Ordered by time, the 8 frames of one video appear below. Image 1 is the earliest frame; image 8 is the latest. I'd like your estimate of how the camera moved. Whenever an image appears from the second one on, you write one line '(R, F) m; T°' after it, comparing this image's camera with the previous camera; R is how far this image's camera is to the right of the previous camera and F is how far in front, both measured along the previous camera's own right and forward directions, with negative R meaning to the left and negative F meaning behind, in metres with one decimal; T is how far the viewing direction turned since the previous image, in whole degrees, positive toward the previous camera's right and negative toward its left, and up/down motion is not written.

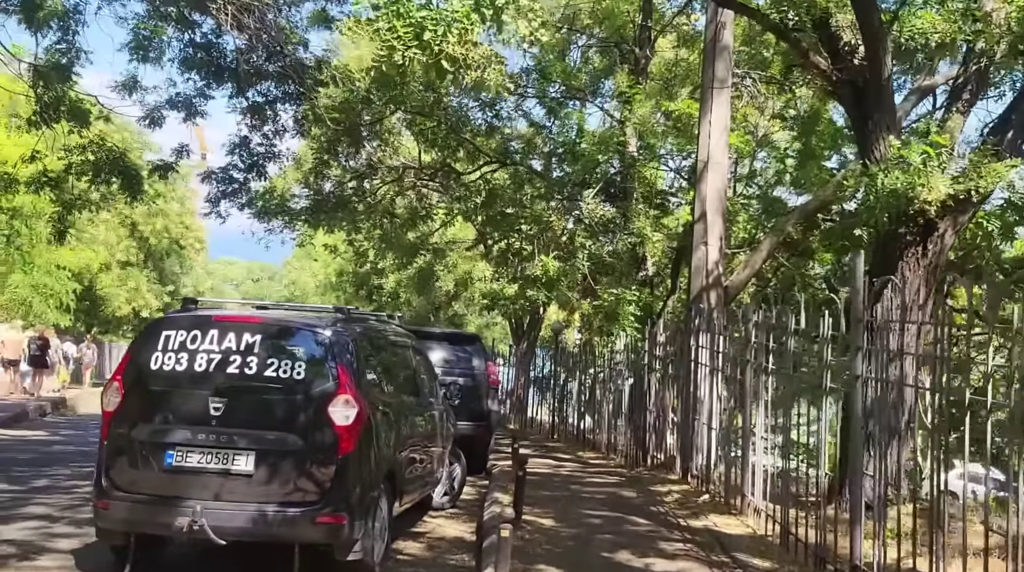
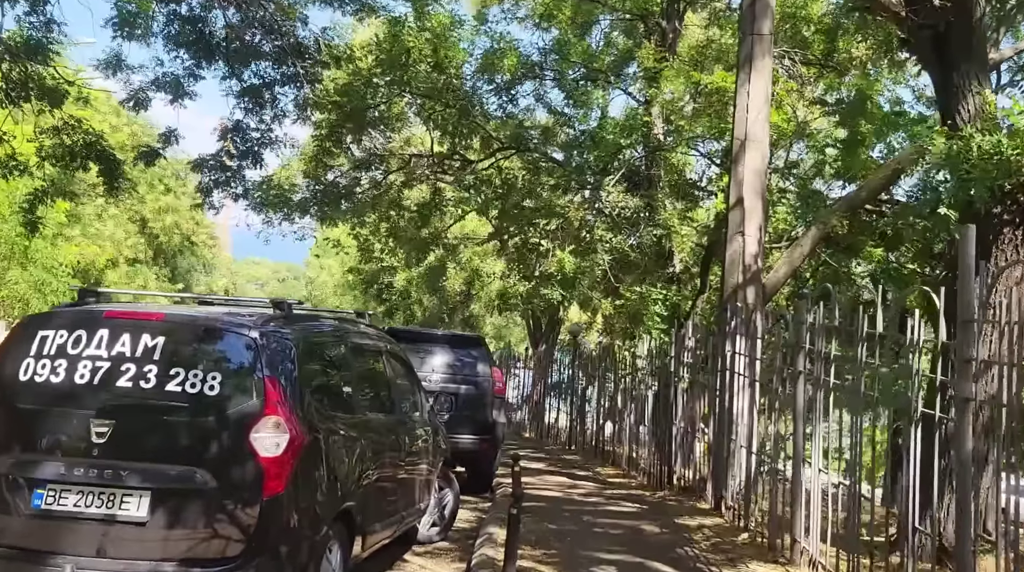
(+0.2, +1.4) m; -1°
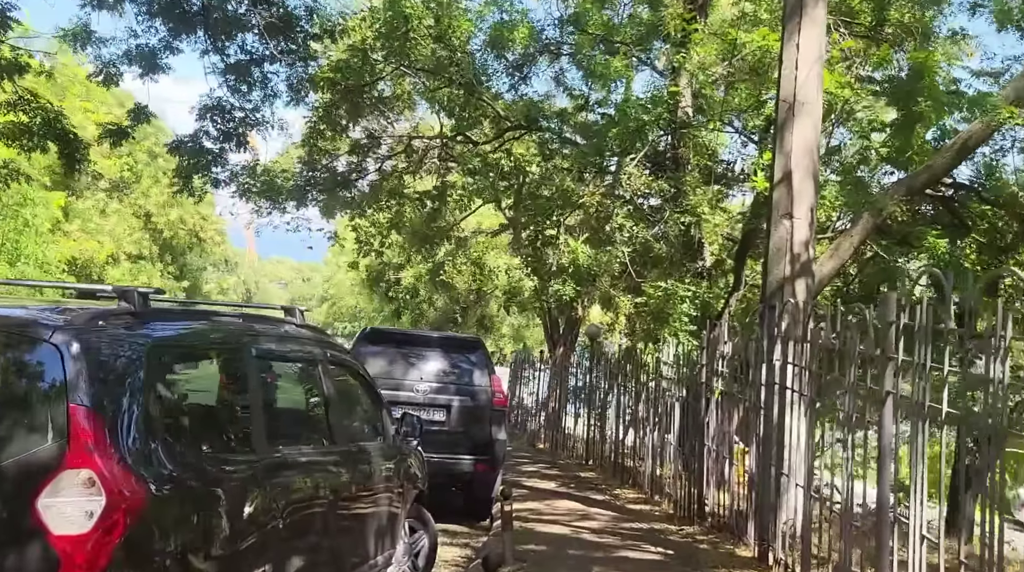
(+0.2, +1.6) m; -1°
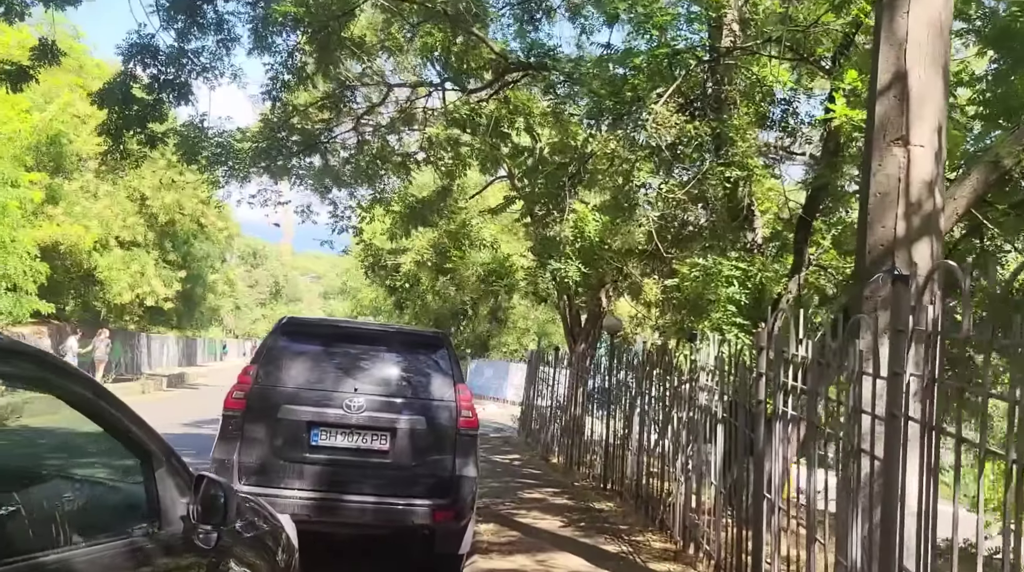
(+0.4, +2.8) m; -2°
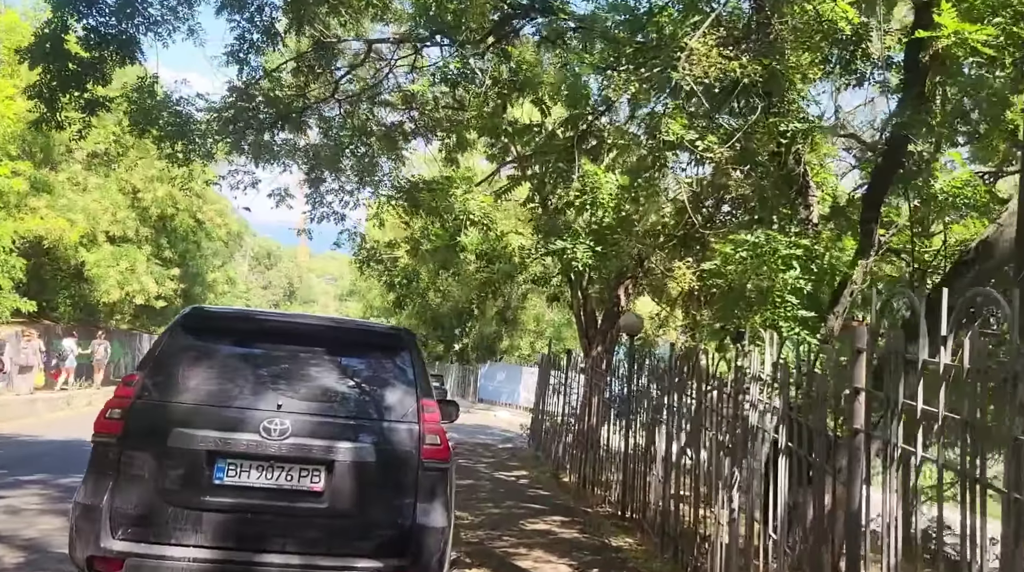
(+0.2, +1.9) m; -1°
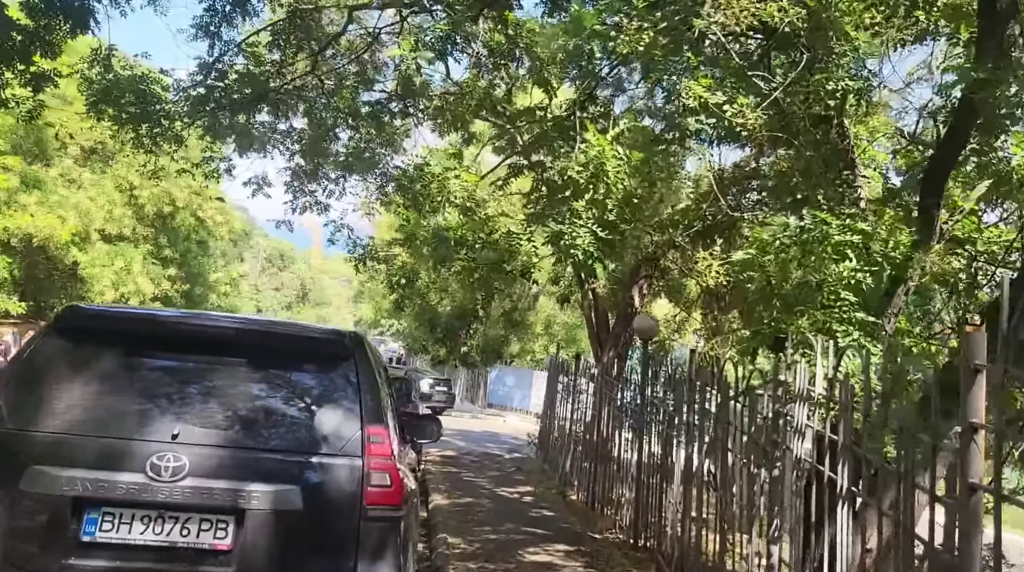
(+0.2, +1.2) m; -1°
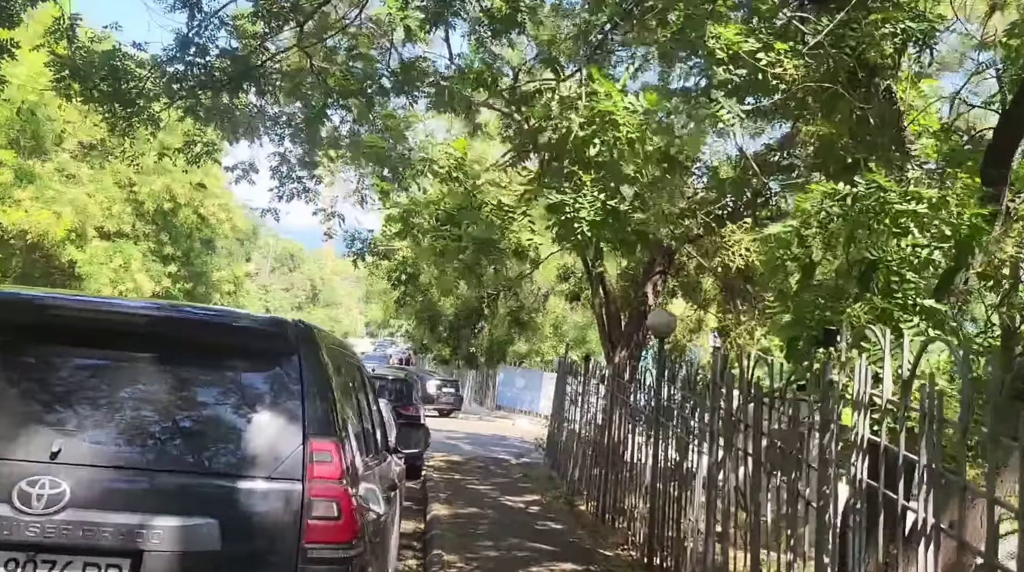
(+0.1, +0.9) m; -1°
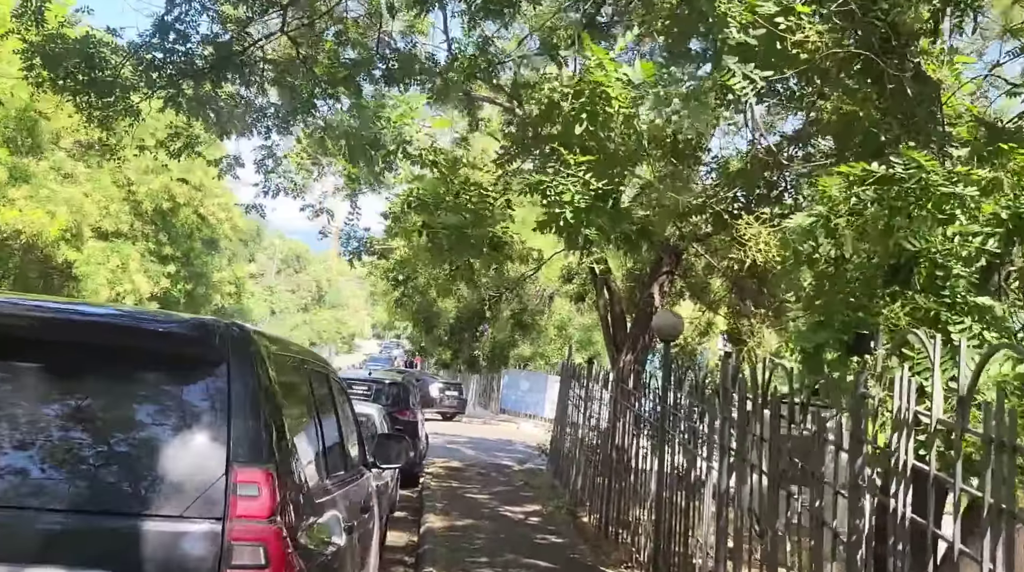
(+0.1, +0.6) m; 0°
